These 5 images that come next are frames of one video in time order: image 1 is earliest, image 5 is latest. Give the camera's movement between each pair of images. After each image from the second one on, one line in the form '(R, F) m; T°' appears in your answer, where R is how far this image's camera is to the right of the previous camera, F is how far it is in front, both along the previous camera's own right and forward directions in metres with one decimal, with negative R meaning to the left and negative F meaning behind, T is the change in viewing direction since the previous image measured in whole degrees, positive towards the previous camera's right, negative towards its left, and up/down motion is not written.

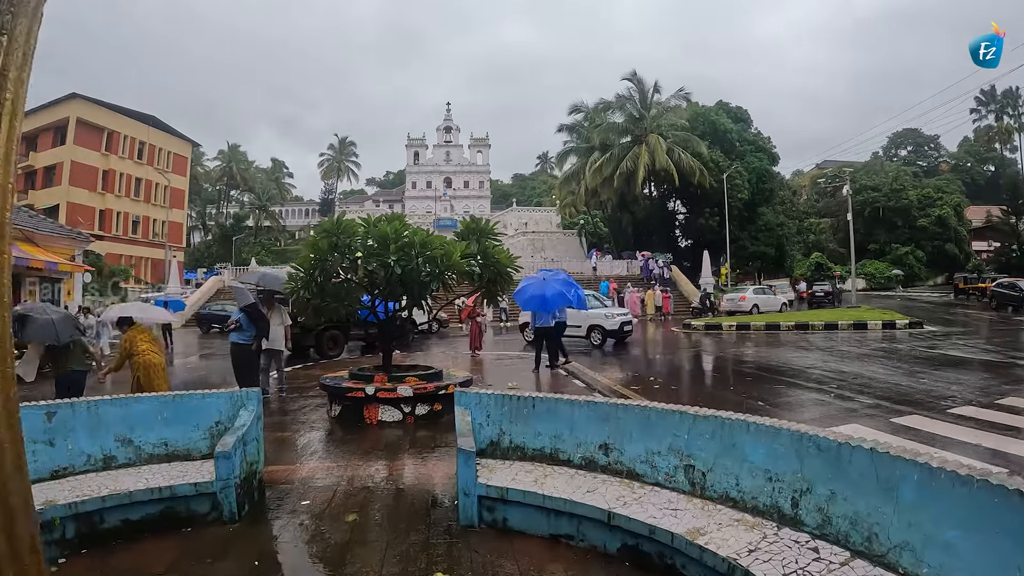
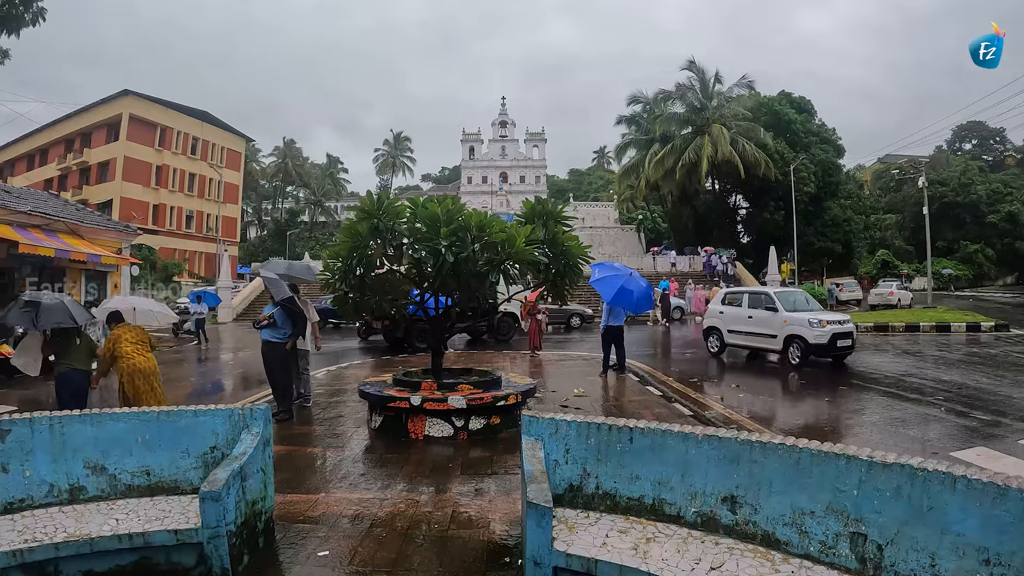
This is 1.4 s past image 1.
(-0.2, +1.1) m; -5°
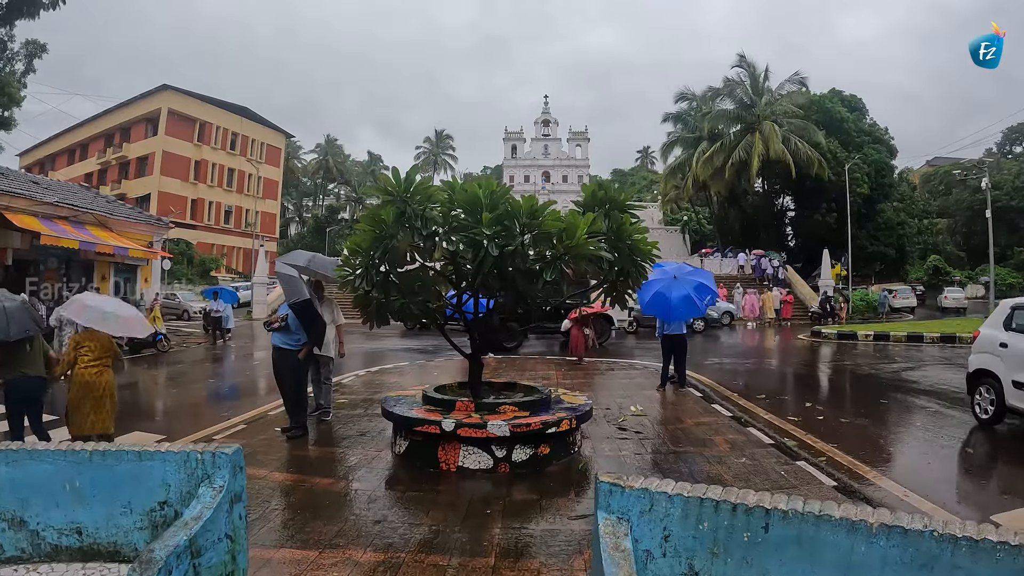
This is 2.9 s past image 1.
(-0.1, +1.0) m; -3°
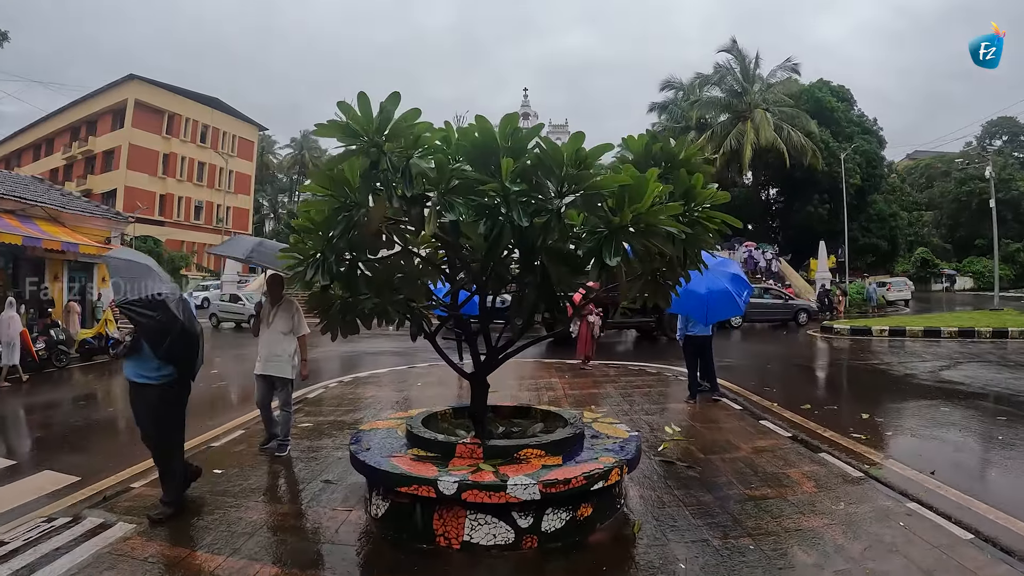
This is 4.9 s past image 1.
(-0.2, +1.5) m; +1°
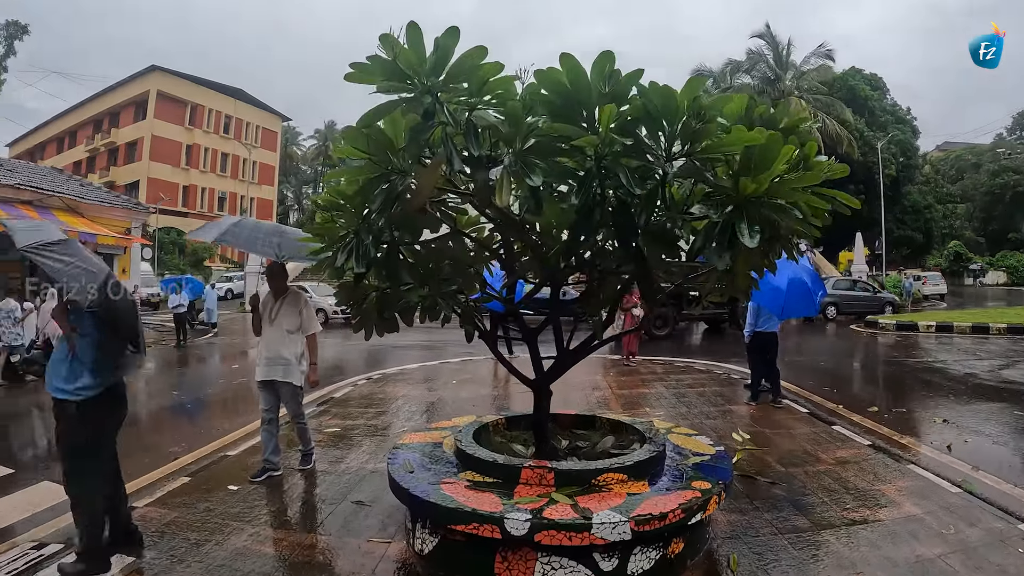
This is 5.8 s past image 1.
(-0.3, +0.6) m; -2°
